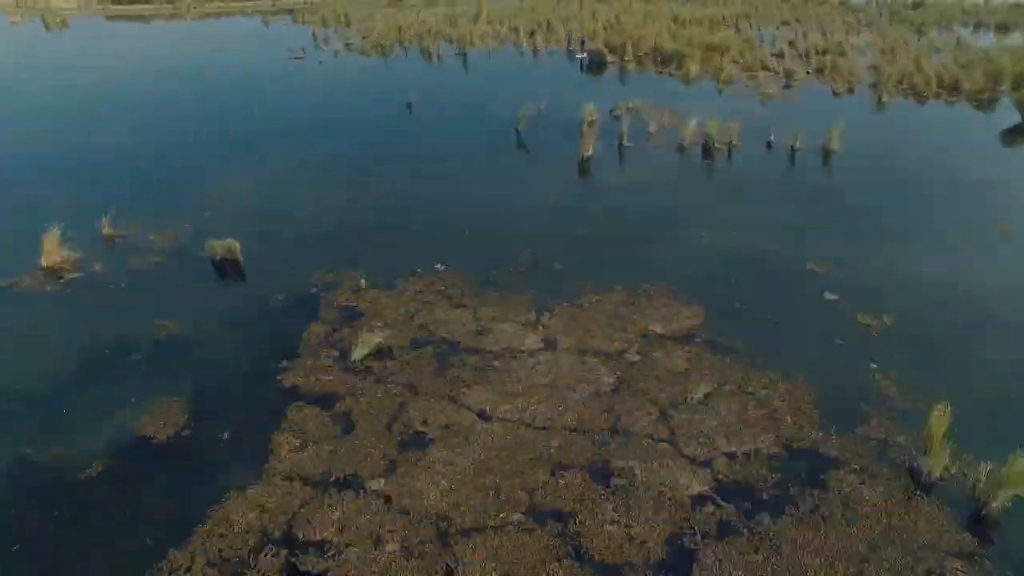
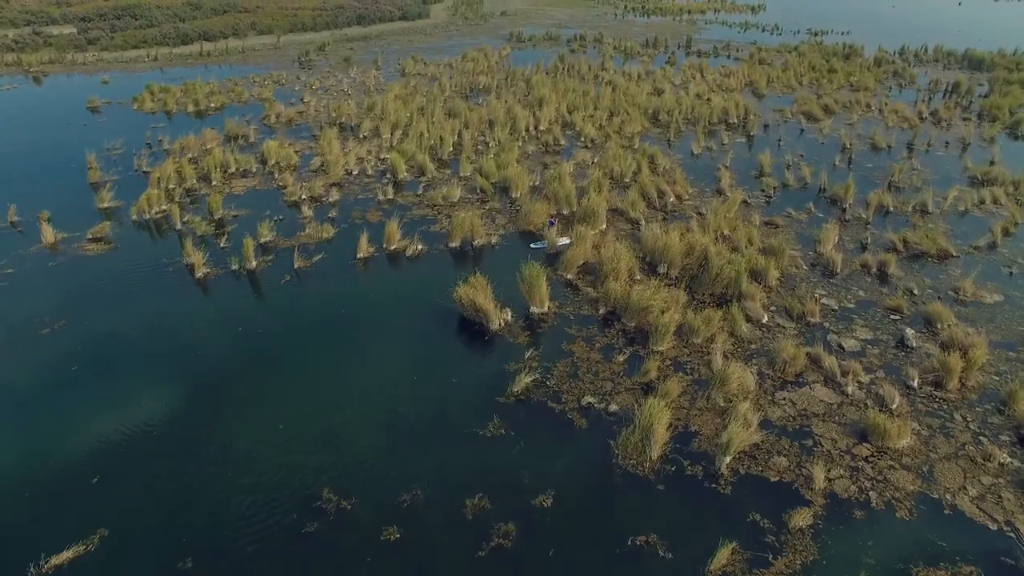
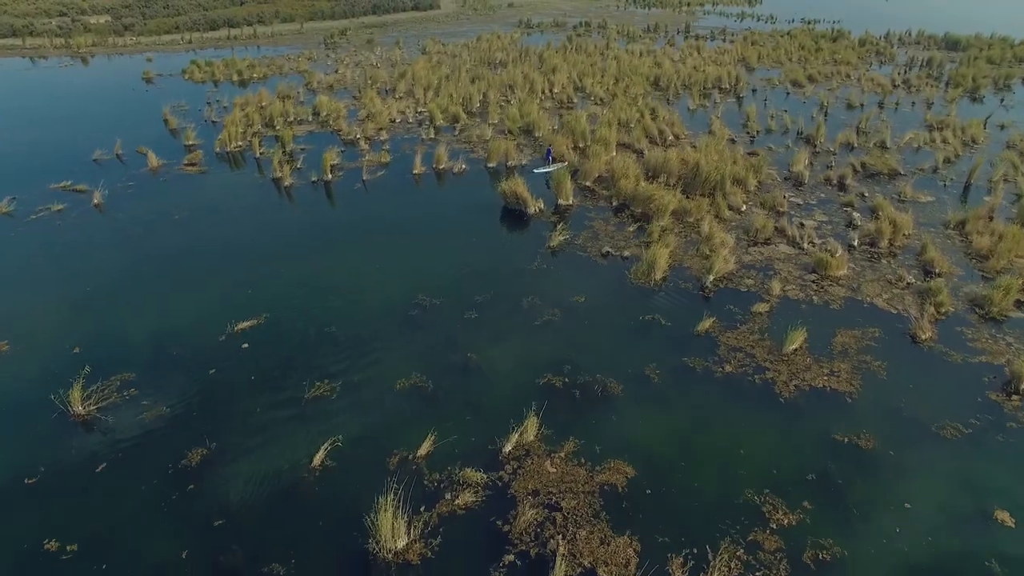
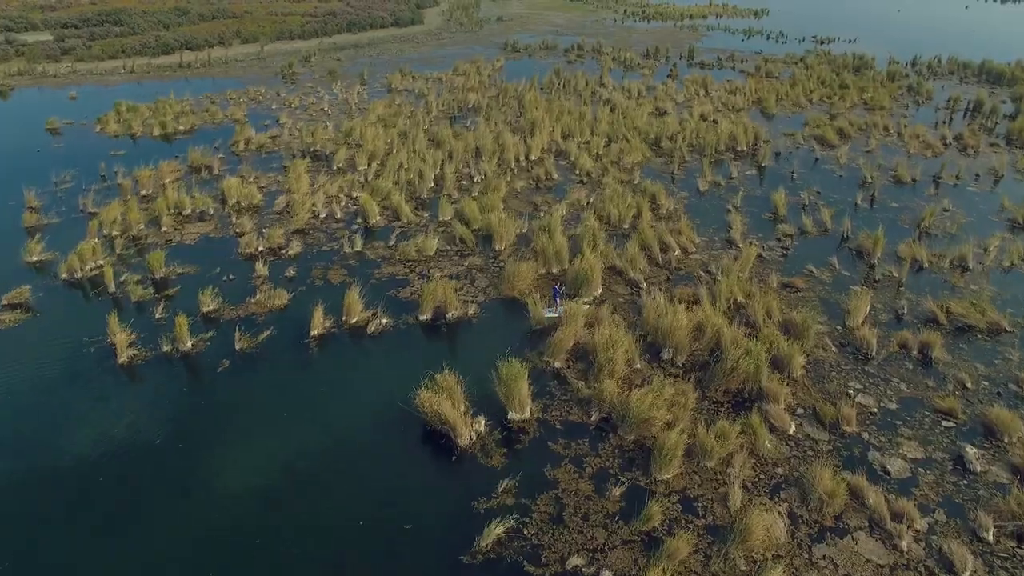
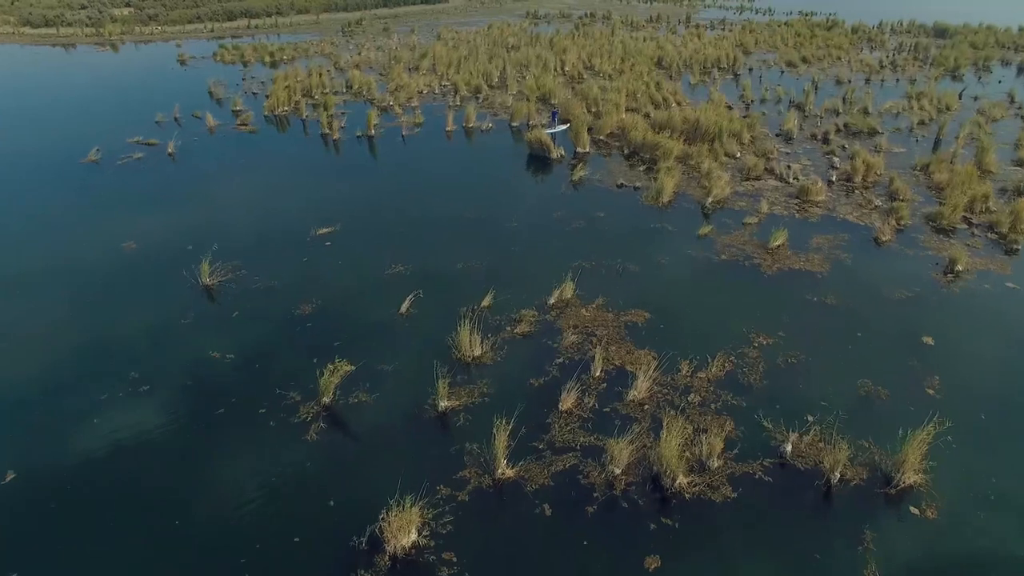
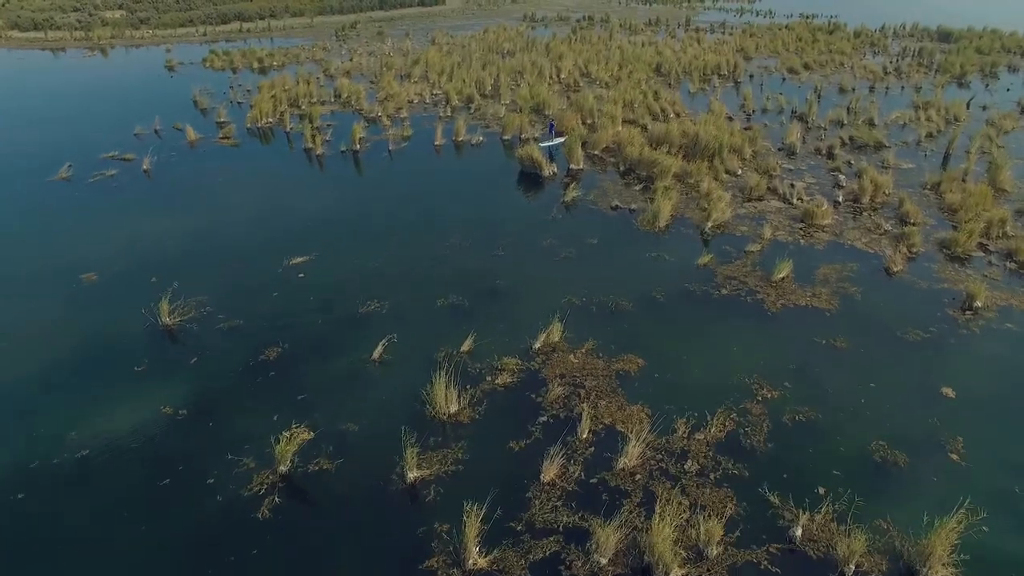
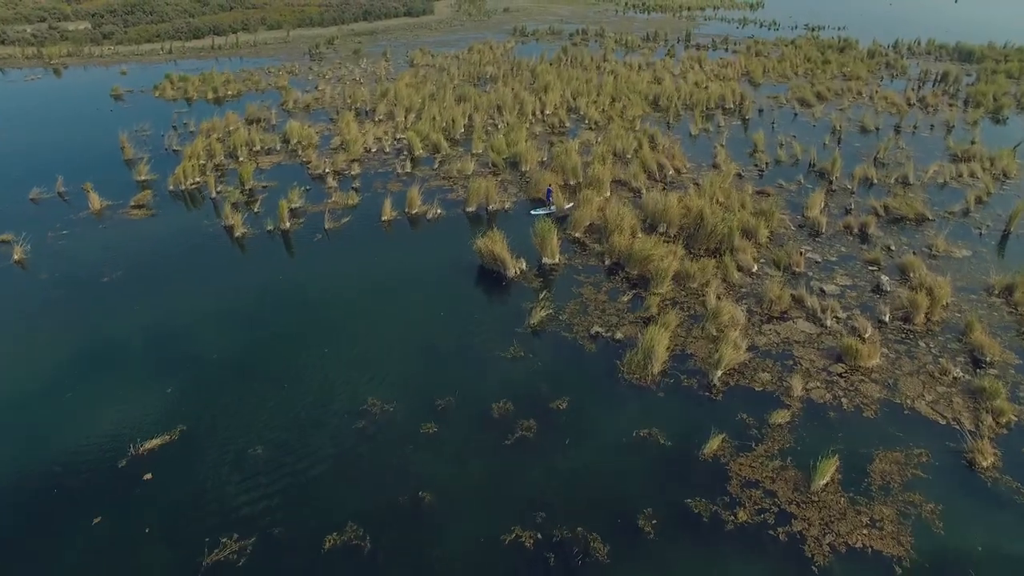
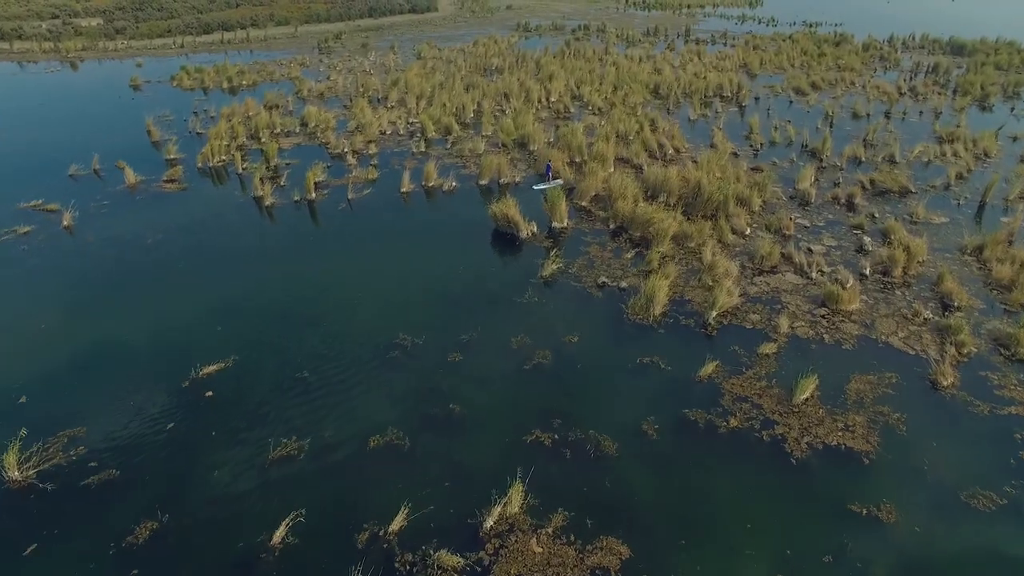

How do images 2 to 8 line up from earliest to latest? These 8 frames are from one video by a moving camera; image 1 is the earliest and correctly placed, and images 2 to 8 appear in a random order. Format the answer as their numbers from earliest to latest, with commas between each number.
5, 6, 3, 8, 7, 2, 4
